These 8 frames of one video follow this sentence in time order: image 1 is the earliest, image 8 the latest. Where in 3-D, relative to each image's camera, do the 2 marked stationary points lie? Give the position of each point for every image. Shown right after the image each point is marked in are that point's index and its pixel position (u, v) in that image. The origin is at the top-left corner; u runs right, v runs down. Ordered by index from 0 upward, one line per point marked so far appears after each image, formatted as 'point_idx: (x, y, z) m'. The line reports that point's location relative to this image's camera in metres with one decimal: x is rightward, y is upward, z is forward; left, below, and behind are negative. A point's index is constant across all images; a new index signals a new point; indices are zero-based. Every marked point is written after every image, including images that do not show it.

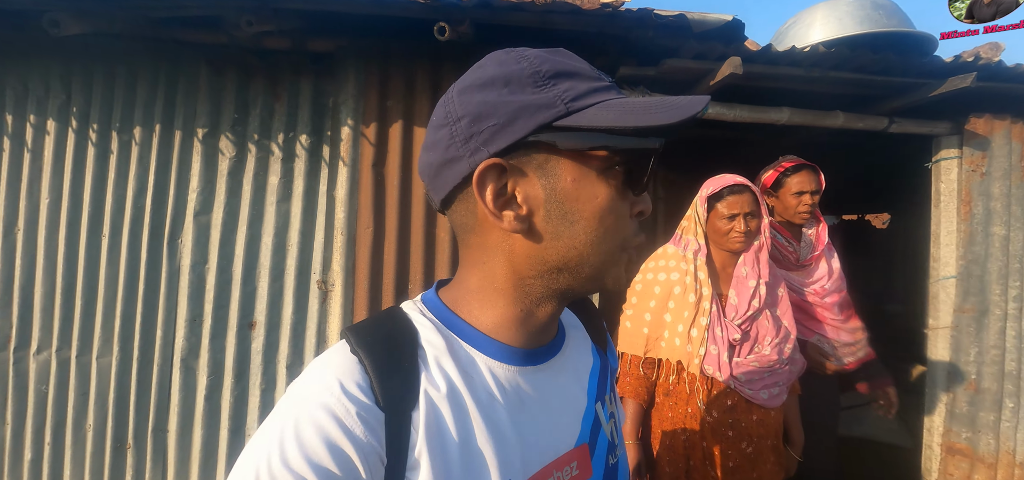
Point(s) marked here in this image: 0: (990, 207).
0: (+2.7, +0.2, +2.5) m
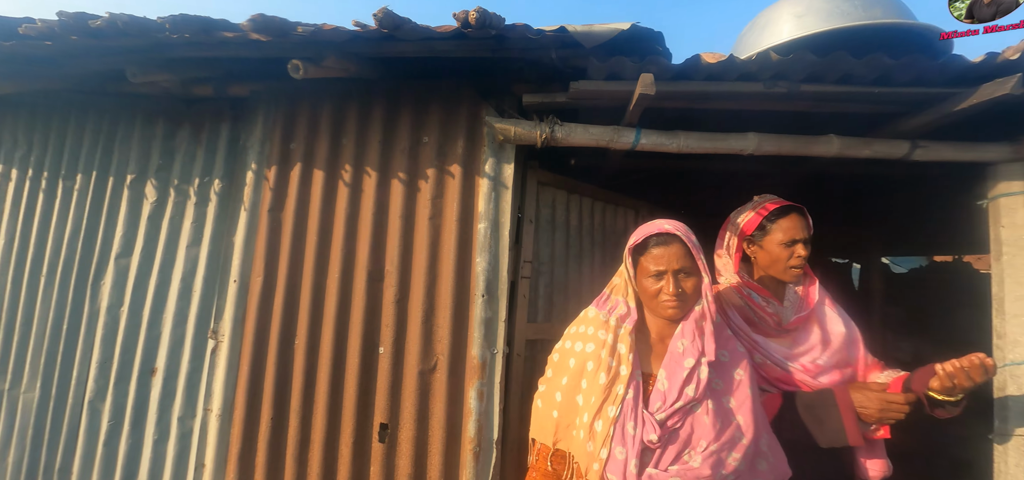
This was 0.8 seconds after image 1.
0: (+2.2, -0.1, +1.7) m
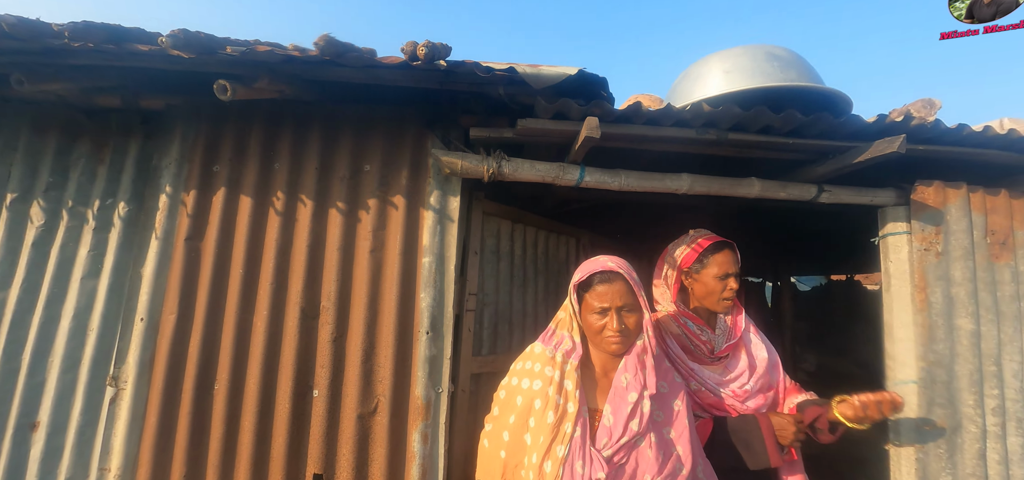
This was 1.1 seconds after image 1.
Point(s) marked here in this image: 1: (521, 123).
0: (+2.0, -0.2, +2.0) m
1: (0.0, +0.4, +1.7) m
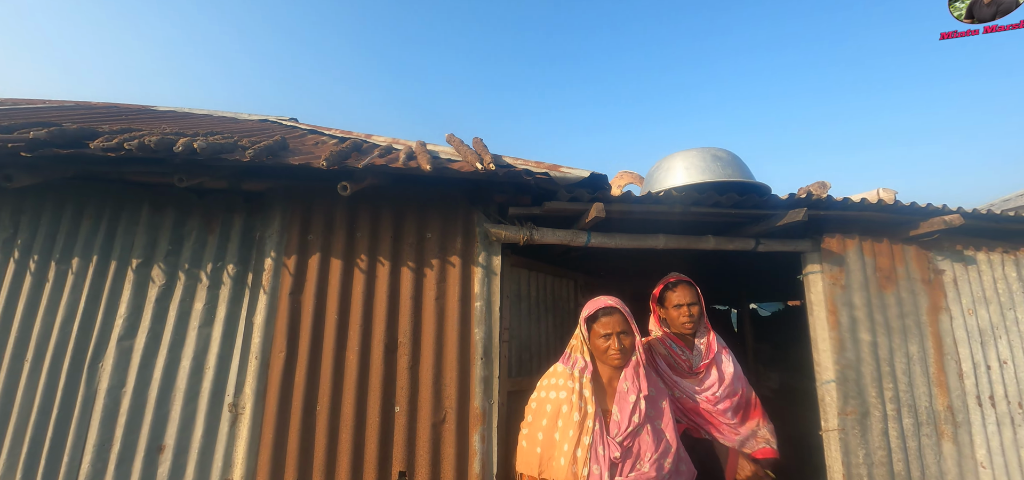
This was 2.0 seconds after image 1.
0: (+2.2, -0.5, +2.8) m
1: (+0.2, +0.2, +2.4) m
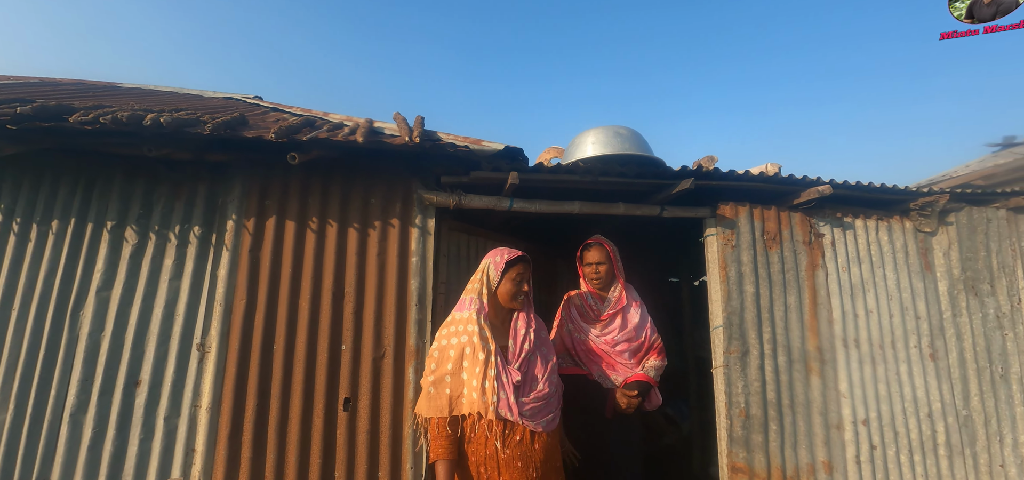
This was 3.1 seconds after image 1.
0: (+1.7, -0.2, +3.2) m
1: (-0.3, +0.4, +2.8) m
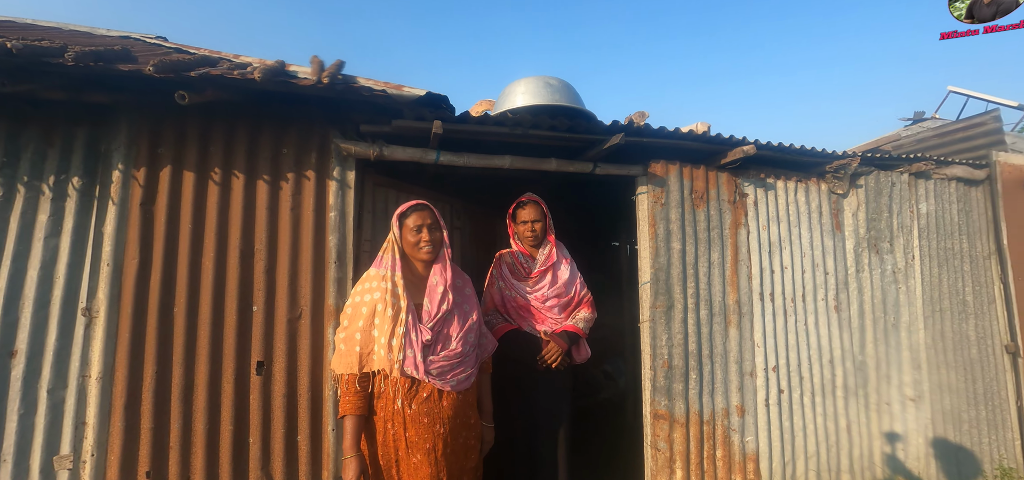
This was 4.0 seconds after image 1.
0: (+1.2, +0.1, +3.3) m
1: (-0.7, +0.7, +2.6) m
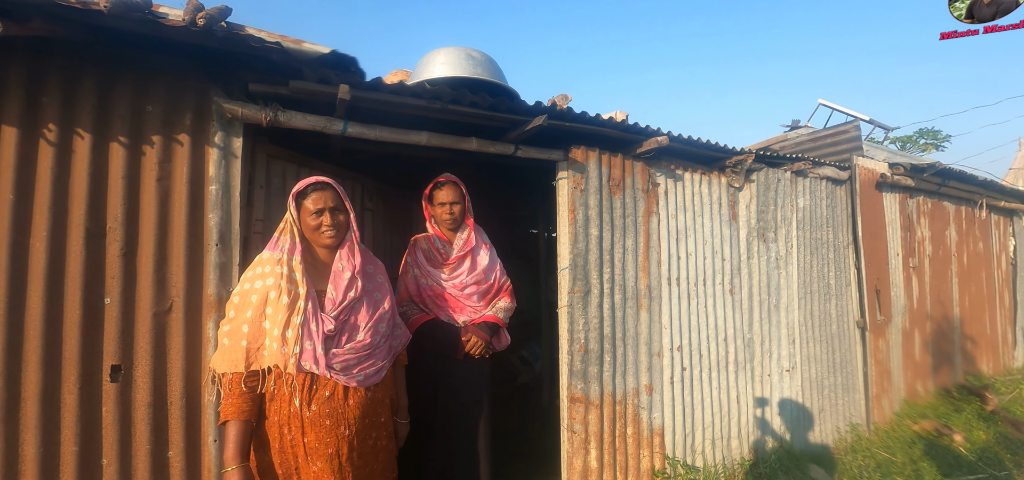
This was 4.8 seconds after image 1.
0: (+0.6, +0.2, +3.3) m
1: (-1.1, +0.8, +2.2) m
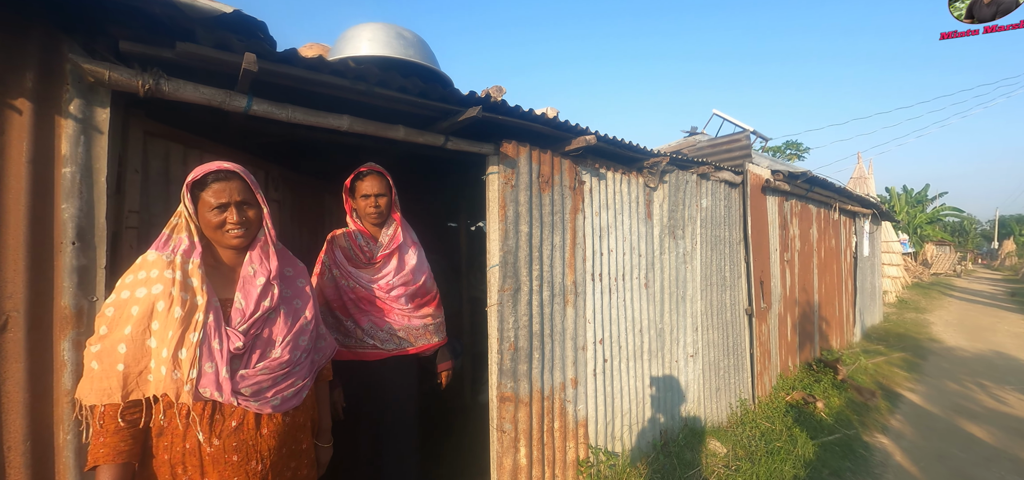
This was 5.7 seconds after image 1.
0: (0.0, +0.2, +3.3) m
1: (-1.4, +0.8, +1.8) m
